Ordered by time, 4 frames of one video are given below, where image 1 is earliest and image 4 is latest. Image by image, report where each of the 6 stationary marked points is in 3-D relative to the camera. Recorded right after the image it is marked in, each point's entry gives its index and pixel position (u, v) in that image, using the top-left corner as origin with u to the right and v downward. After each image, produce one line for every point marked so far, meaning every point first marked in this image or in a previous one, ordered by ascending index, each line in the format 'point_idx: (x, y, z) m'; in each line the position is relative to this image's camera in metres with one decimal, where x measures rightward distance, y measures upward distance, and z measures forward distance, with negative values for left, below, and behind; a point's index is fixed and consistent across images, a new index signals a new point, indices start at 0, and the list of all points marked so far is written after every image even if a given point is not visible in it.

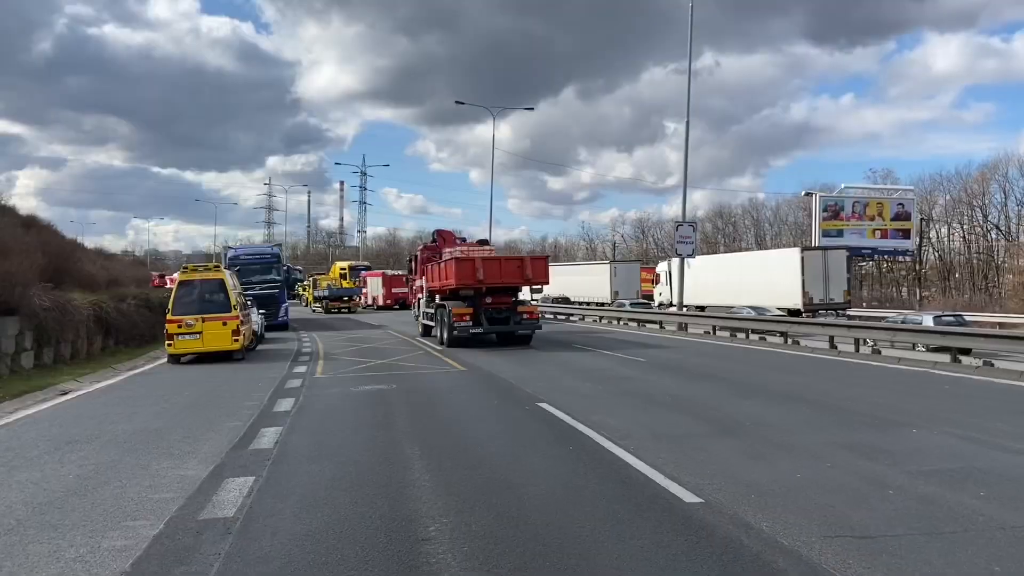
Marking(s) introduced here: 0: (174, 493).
0: (-2.8, -1.7, +6.8) m
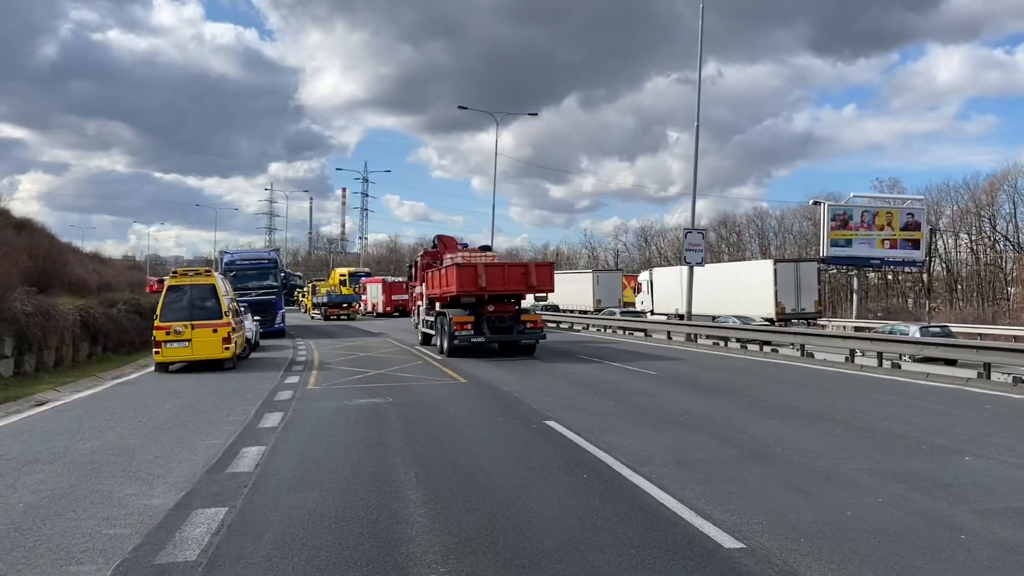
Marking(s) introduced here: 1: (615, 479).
0: (-2.7, -1.7, +6.0) m
1: (+0.9, -1.6, +7.0) m
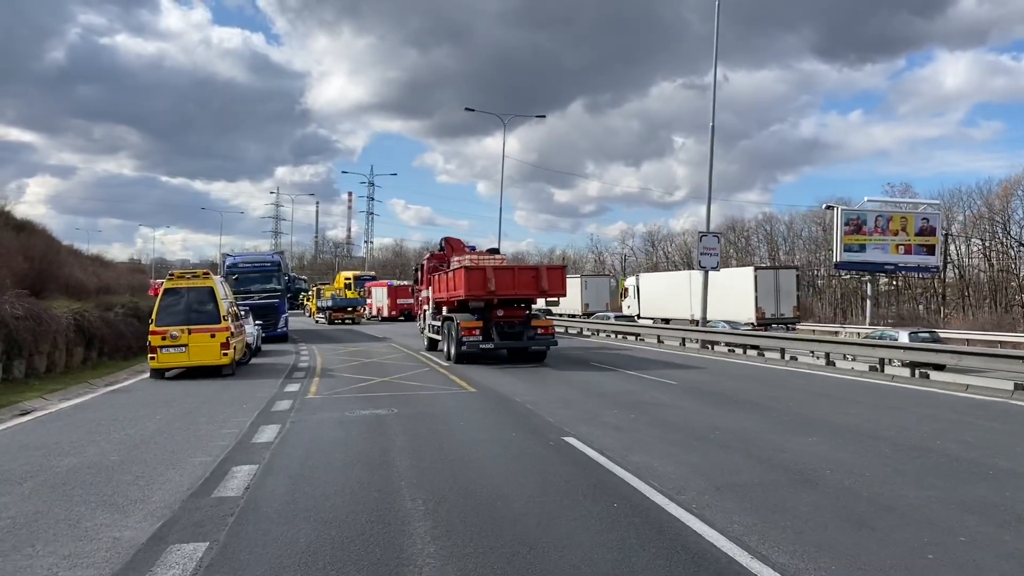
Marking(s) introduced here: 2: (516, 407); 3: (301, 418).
0: (-2.6, -1.7, +5.2) m
1: (+1.0, -1.6, +6.2) m
2: (0.0, -1.7, +11.8) m
3: (-2.9, -1.8, +11.4) m
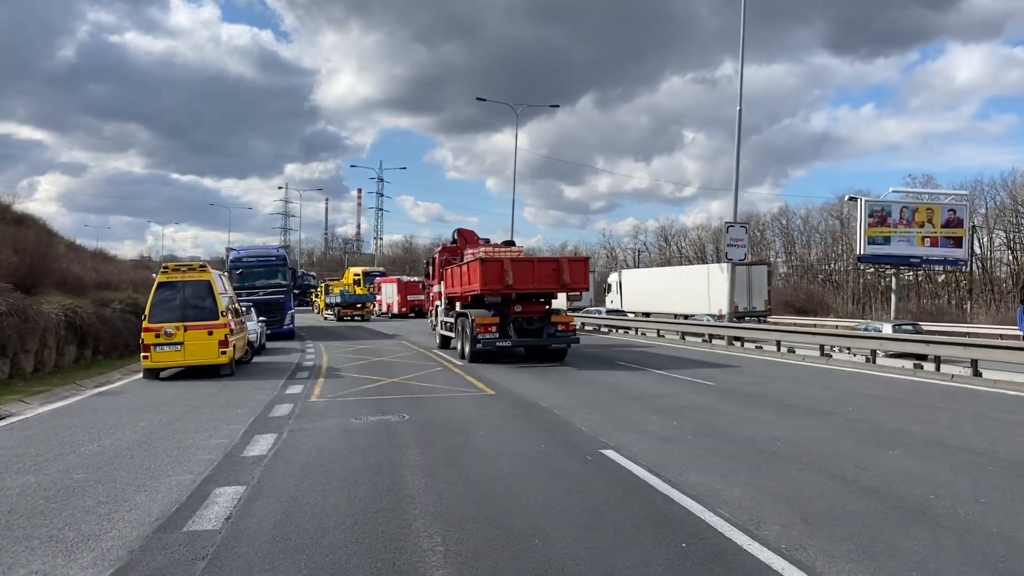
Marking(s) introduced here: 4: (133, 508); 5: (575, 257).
0: (-2.3, -1.6, +3.9) m
1: (+1.3, -1.6, +4.9) m
2: (+0.4, -1.6, +10.5) m
3: (-2.6, -1.7, +10.2) m
4: (-2.9, -1.7, +6.3) m
5: (+1.4, +0.7, +19.0) m
